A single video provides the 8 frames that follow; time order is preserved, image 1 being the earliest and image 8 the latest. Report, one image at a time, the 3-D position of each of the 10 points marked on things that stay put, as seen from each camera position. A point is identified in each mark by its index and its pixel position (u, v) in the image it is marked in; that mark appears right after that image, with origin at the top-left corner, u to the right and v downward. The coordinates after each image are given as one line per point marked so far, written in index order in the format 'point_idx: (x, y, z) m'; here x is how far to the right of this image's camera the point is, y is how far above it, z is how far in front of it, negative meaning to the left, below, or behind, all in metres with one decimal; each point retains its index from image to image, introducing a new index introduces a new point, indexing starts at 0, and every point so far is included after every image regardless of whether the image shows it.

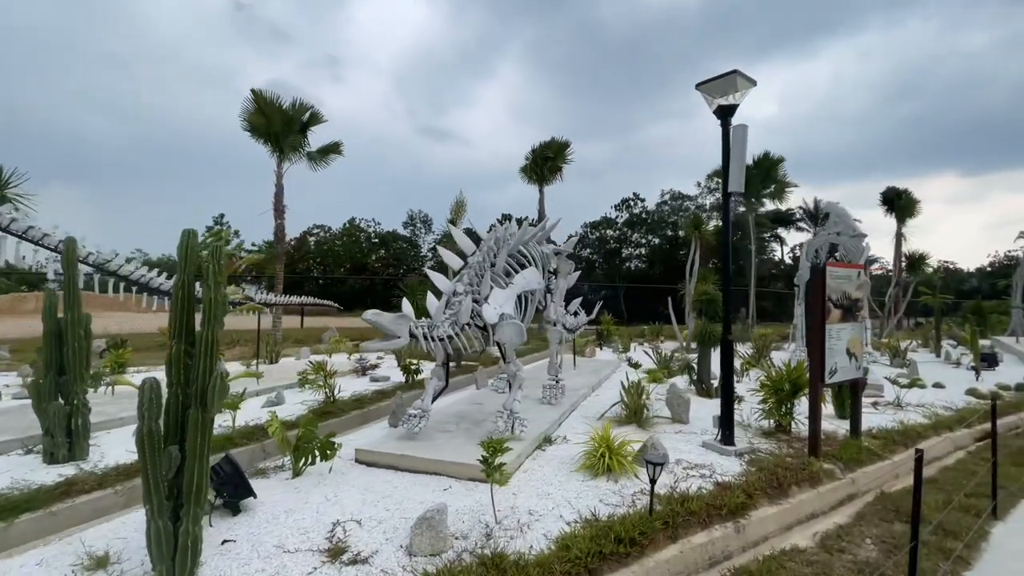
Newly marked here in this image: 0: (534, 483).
0: (+0.2, -1.9, +4.7) m
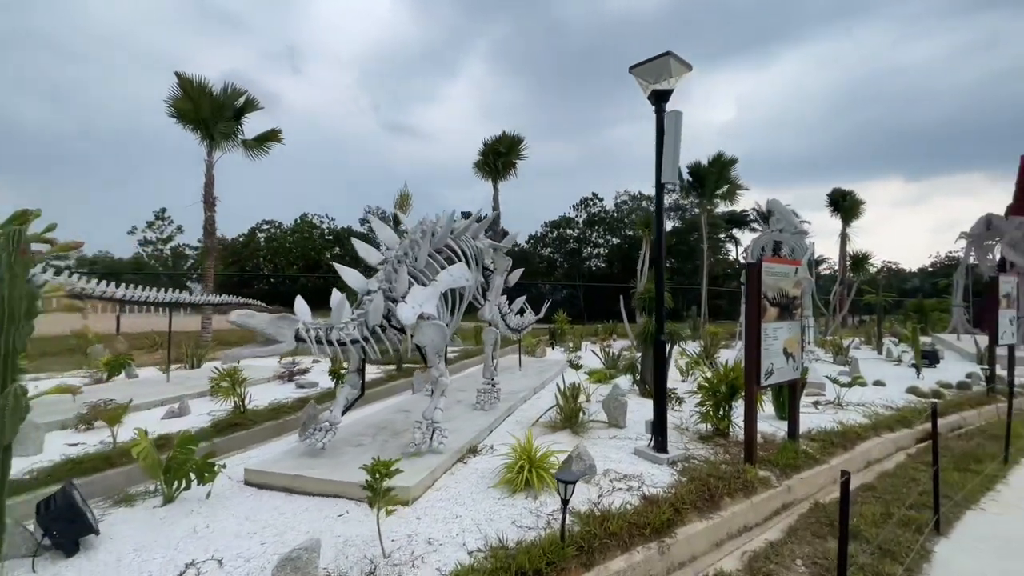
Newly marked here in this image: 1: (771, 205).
0: (-0.6, -1.9, +4.2) m
1: (+5.4, +1.7, +10.1) m
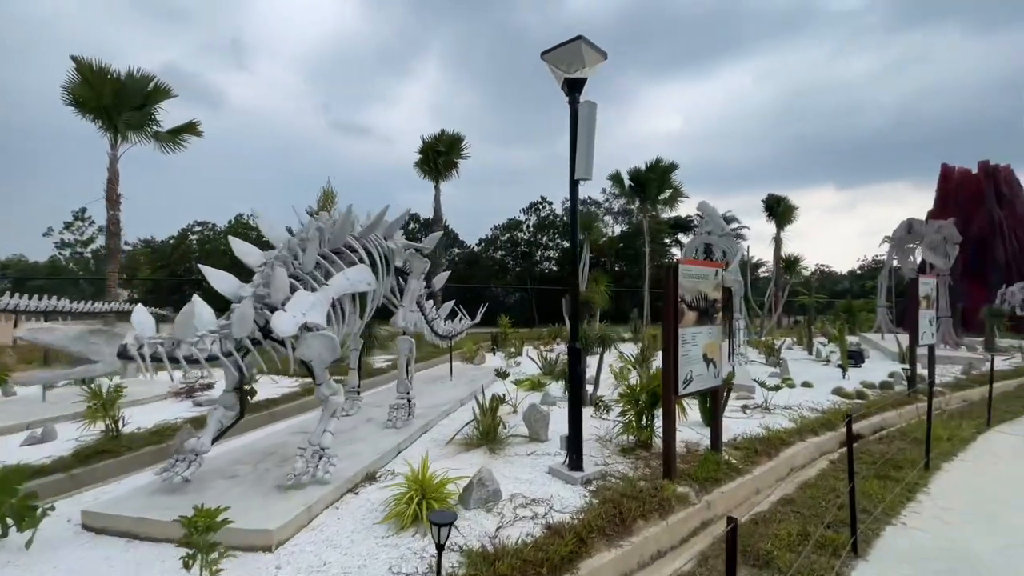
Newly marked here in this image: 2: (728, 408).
0: (-1.5, -1.9, +3.6) m
1: (+3.9, +1.7, +10.1) m
2: (+3.5, -1.9, +7.9) m
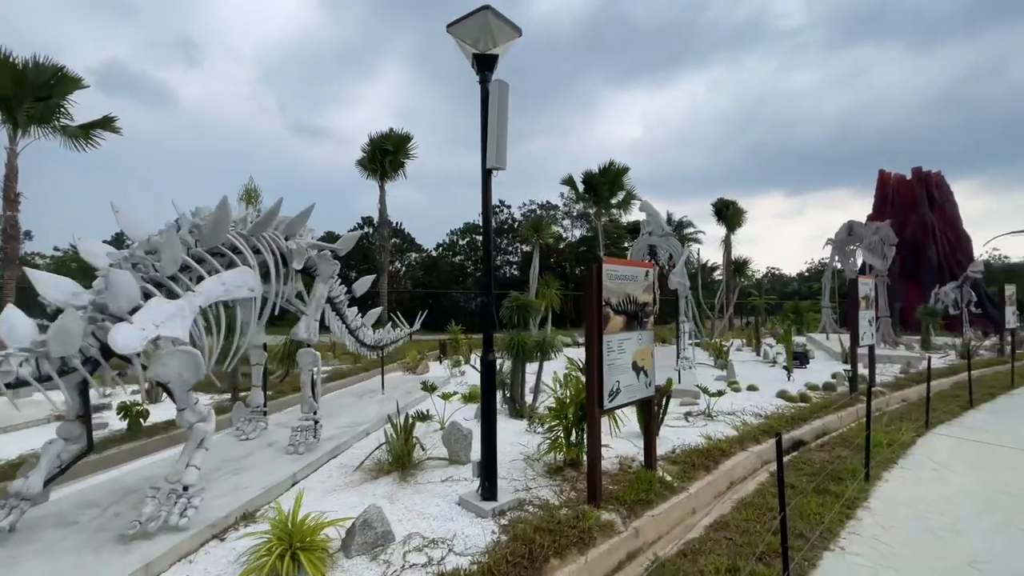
0: (-2.2, -1.9, +2.9) m
1: (+2.7, +1.6, +9.7) m
2: (+2.5, -2.0, +7.5) m
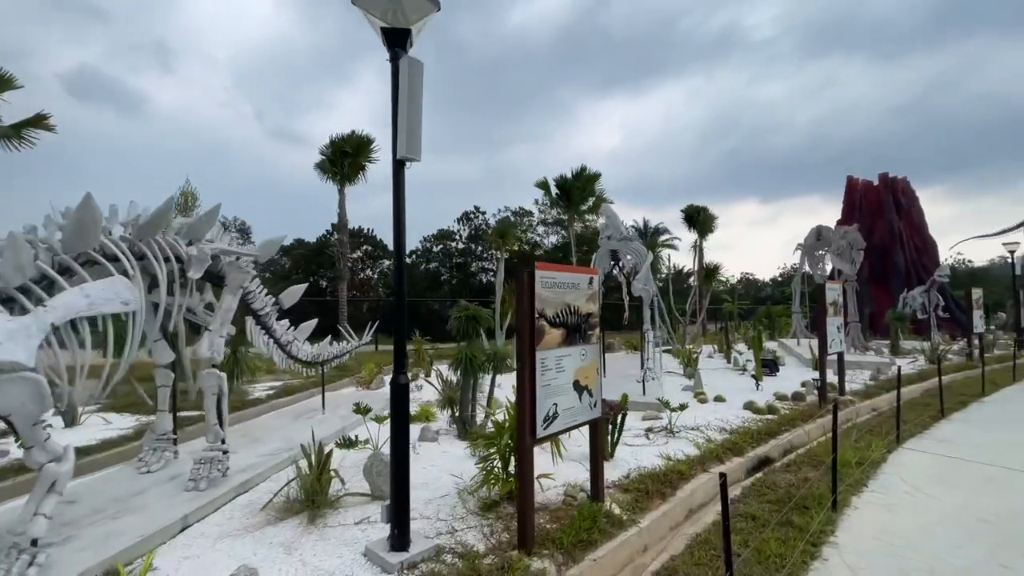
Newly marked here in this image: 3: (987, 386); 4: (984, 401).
0: (-2.7, -2.0, +2.2) m
1: (+1.8, +1.5, +9.3) m
2: (+1.7, -2.1, +7.0) m
3: (+10.1, -2.1, +10.4) m
4: (+8.8, -2.1, +9.1) m
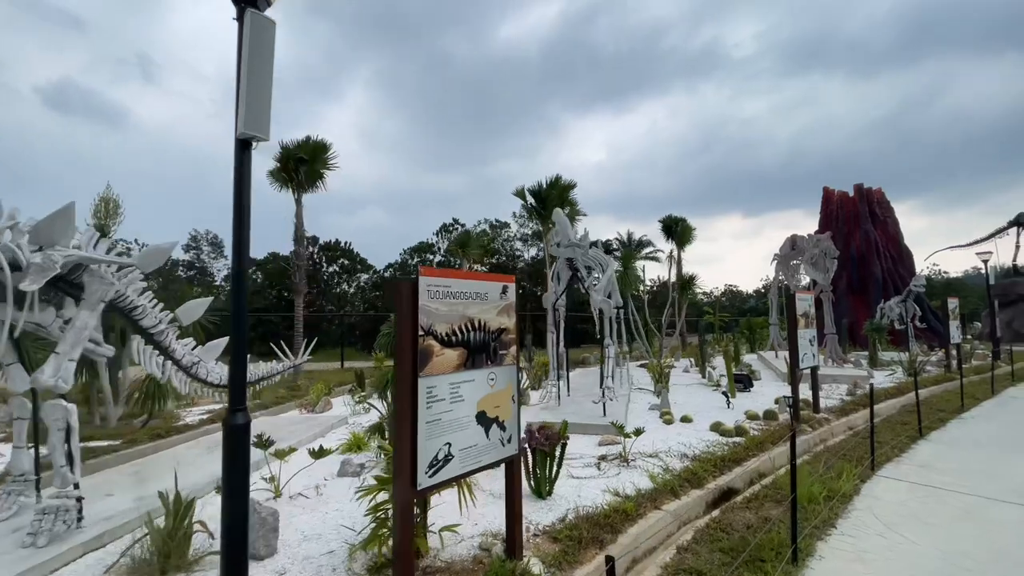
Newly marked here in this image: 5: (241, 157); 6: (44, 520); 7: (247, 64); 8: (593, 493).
0: (-3.5, -2.1, +1.3) m
1: (+0.9, +1.3, +8.6) m
2: (+0.9, -2.2, +6.2) m
3: (+9.2, -2.3, +9.8) m
4: (+7.9, -2.3, +8.5) m
5: (-1.6, +0.8, +3.0) m
6: (-3.9, -1.9, +4.0) m
7: (-1.6, +1.3, +2.9) m
8: (+0.9, -2.2, +5.2) m
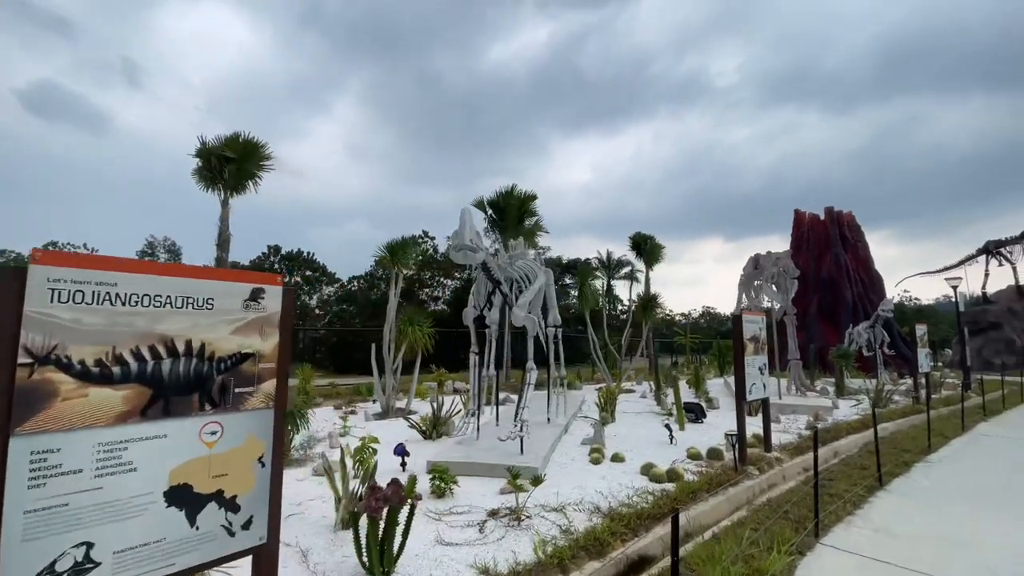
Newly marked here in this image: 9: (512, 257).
0: (-4.7, -1.9, -0.1) m
1: (-0.5, +1.0, +7.5) m
2: (-0.5, -2.4, +5.0) m
3: (+7.7, -2.7, +8.9) m
4: (+6.4, -2.6, +7.5) m
5: (-2.8, +0.8, +1.8) m
6: (-5.2, -1.9, +2.7) m
7: (-2.8, +1.4, +1.7) m
8: (-0.5, -2.3, +4.0) m
9: (0.0, +0.5, +8.1) m
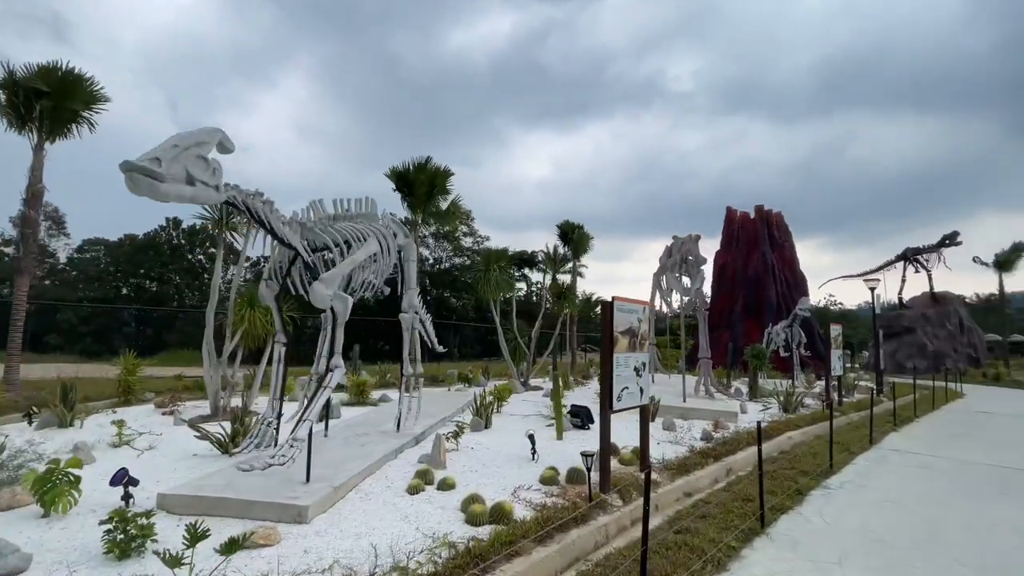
0: (-6.2, -1.5, -2.4) m
1: (-2.7, +1.4, +5.5) m
2: (-2.6, -2.0, +3.1) m
3: (+5.2, -2.6, +7.7) m
4: (+4.0, -2.5, +6.2) m
5: (-4.5, +1.2, -0.4) m
6: (-7.0, -1.4, +0.3) m
7: (-4.4, +1.7, -0.5) m
8: (-2.5, -2.0, +2.1) m
9: (-2.3, +0.9, +6.2) m
